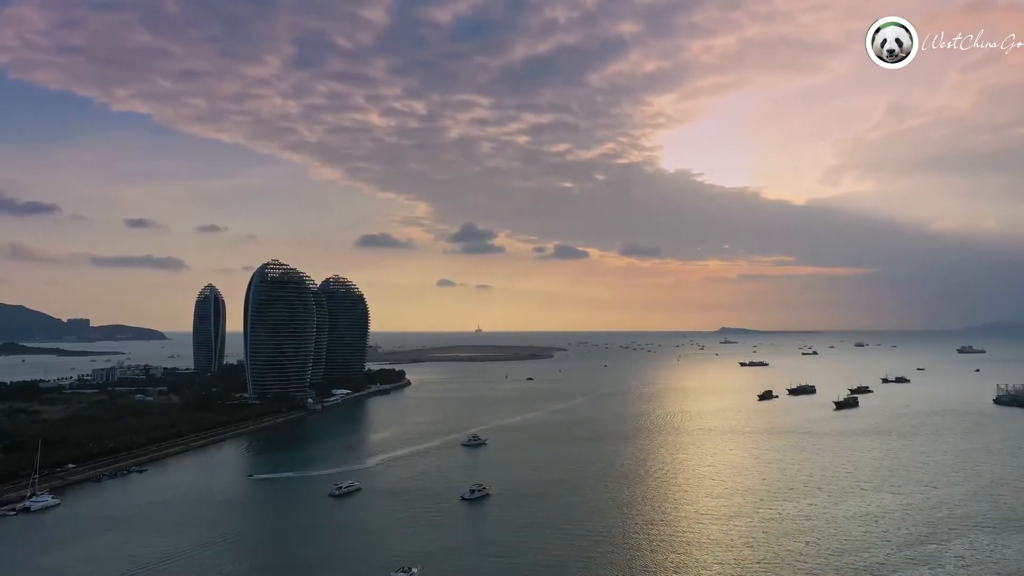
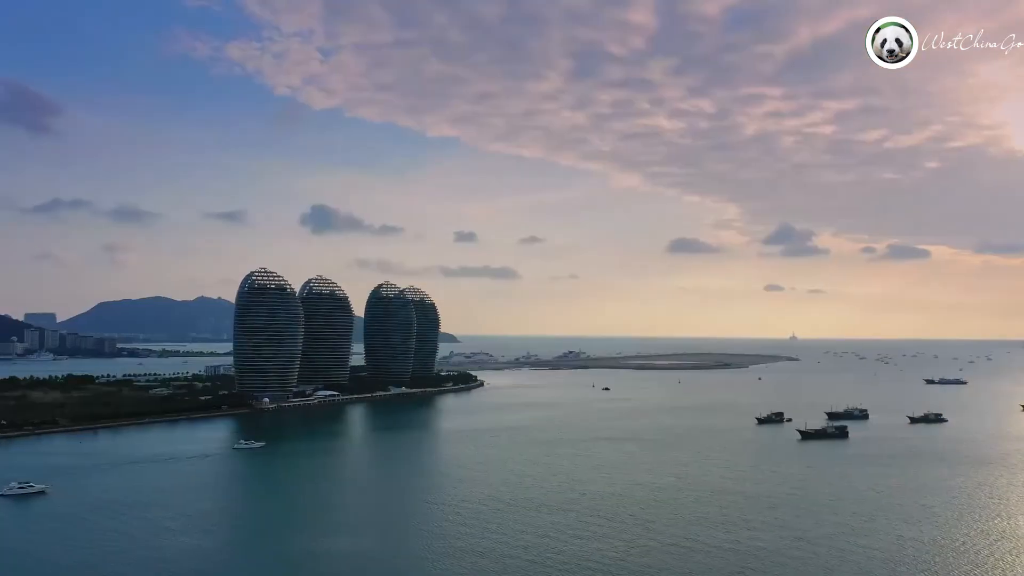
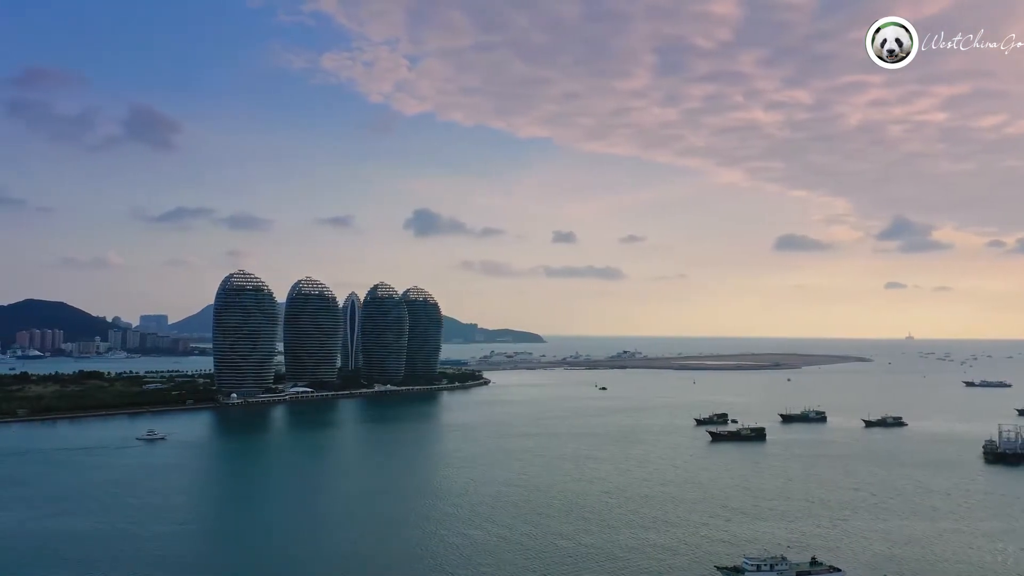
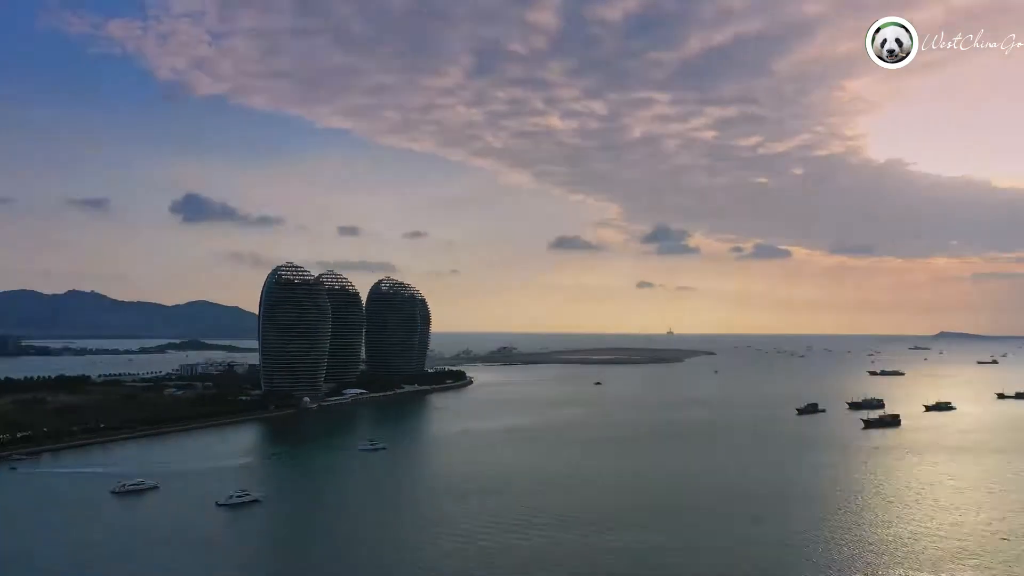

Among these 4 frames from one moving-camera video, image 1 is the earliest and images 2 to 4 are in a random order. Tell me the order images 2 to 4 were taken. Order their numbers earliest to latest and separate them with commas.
4, 2, 3
